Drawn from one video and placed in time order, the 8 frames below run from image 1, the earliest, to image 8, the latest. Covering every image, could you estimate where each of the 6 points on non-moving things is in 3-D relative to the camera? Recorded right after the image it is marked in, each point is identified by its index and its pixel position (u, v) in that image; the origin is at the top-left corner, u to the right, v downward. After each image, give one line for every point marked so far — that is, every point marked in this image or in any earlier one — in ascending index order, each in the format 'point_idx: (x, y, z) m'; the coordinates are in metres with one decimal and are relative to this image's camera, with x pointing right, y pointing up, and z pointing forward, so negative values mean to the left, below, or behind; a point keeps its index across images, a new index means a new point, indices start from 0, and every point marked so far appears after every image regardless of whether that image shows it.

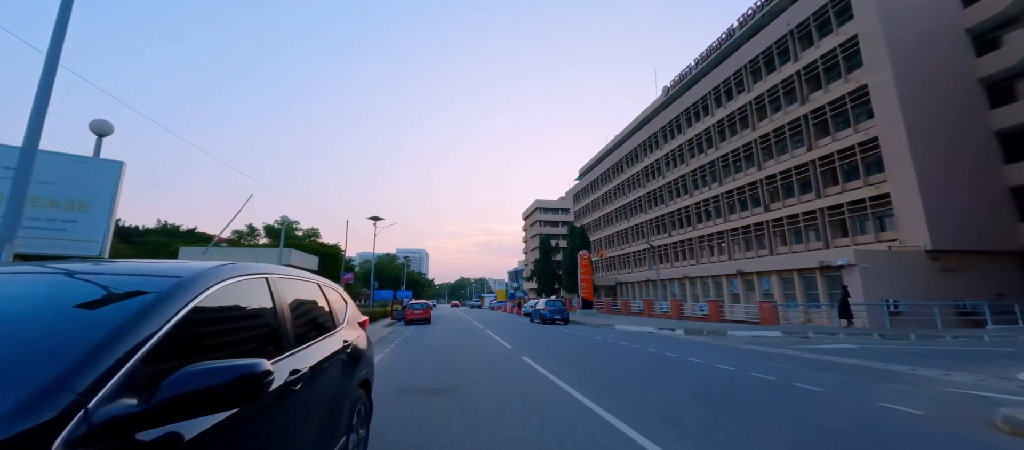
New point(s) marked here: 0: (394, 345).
0: (-4.9, -5.1, +15.9) m
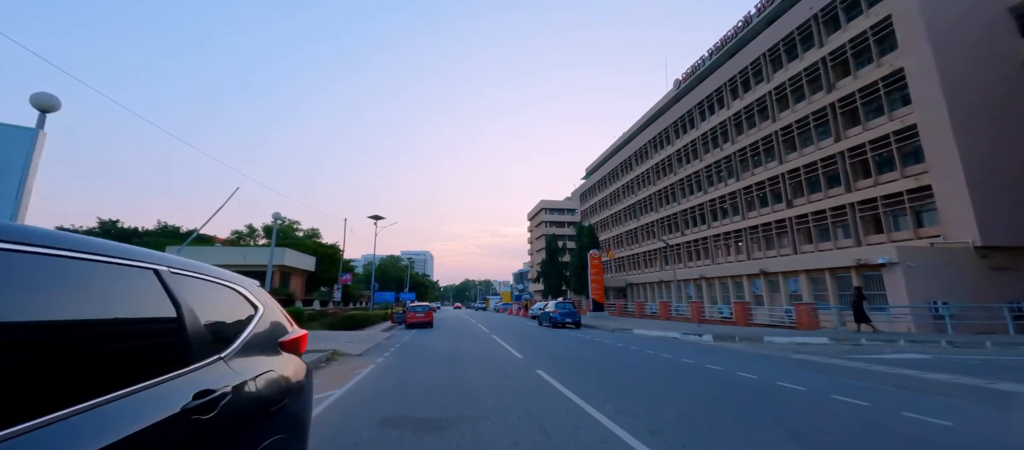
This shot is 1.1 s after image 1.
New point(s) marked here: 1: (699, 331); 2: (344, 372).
0: (-4.6, -4.8, +14.2) m
1: (+8.8, -5.0, +17.5) m
2: (-4.5, -3.9, +9.9) m
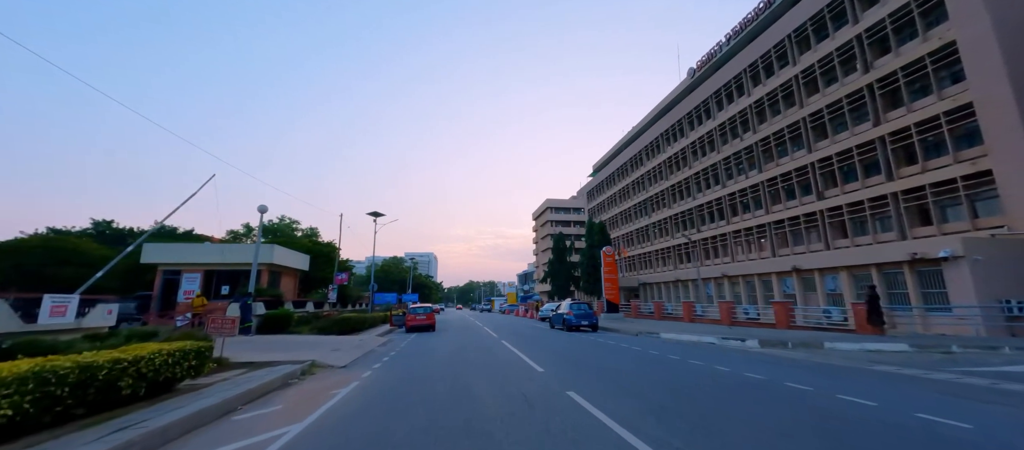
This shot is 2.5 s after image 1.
0: (-4.1, -4.4, +12.1) m
1: (+9.3, -4.5, +15.3) m
2: (-4.1, -3.5, +7.7) m
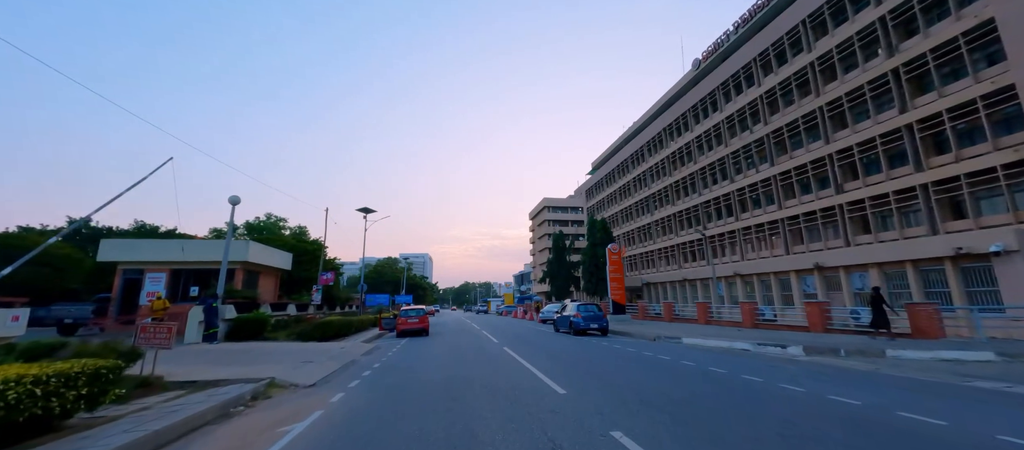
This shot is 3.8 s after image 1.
0: (-3.9, -4.0, +10.0) m
1: (+9.4, -4.1, +13.4) m
2: (-3.8, -3.1, +5.7) m
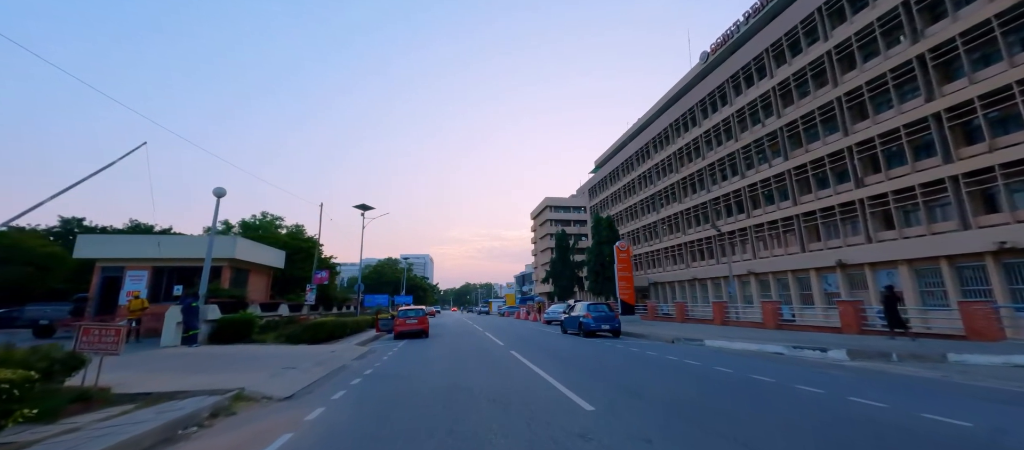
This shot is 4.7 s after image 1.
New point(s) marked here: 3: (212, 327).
0: (-3.7, -3.7, +8.8) m
1: (+9.7, -3.8, +12.1) m
2: (-3.6, -2.8, +4.4) m
3: (-12.3, -4.2, +15.5) m
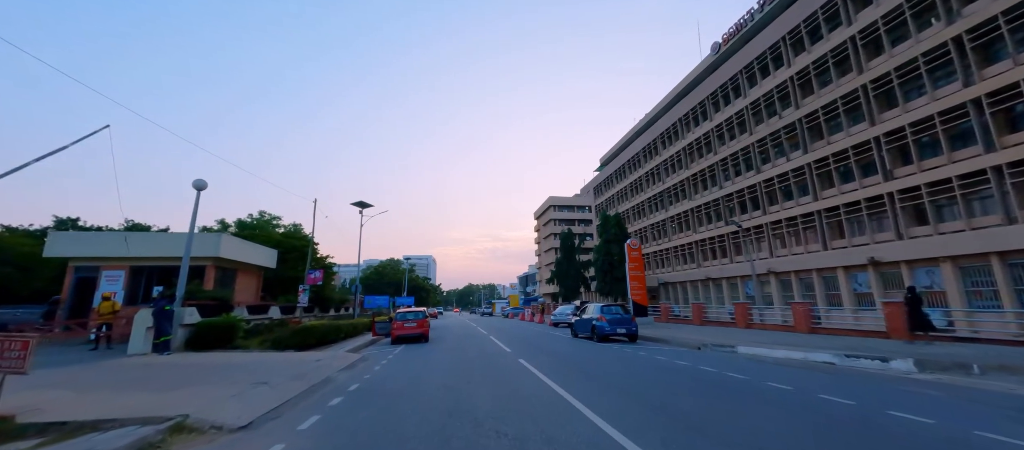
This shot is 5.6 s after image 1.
0: (-3.4, -3.5, +7.3) m
1: (+10.0, -3.5, +10.5) m
2: (-3.4, -2.6, +3.0) m
3: (-12.1, -4.0, +14.1) m
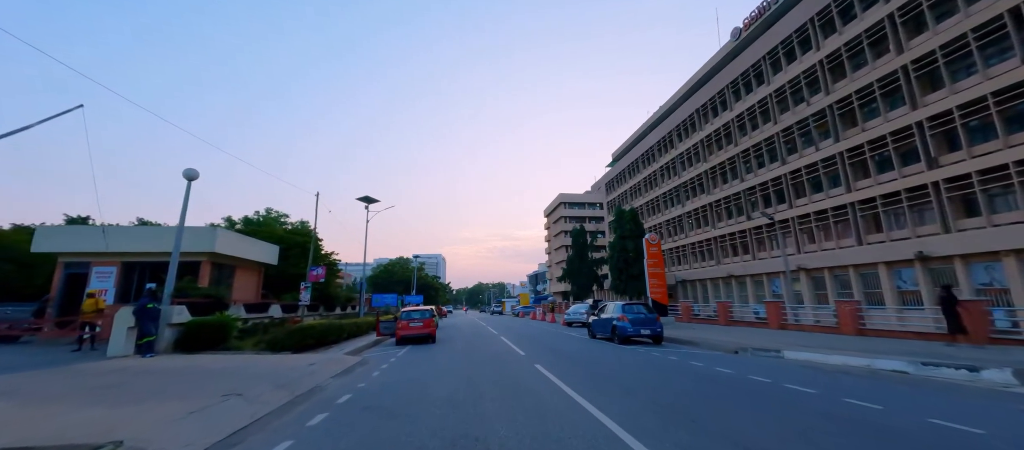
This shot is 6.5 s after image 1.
0: (-3.1, -3.2, +6.1) m
1: (+10.3, -3.2, +9.0) m
2: (-3.2, -2.3, +1.7) m
3: (-11.6, -3.7, +13.1) m
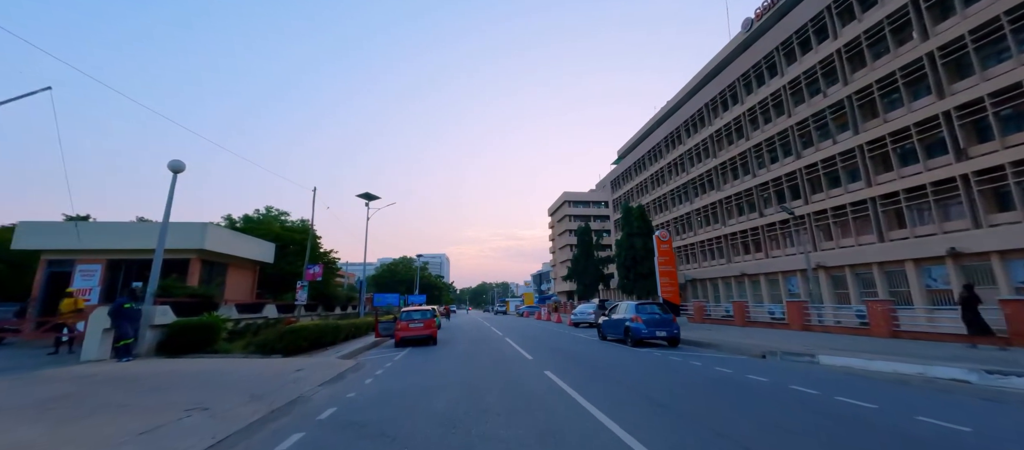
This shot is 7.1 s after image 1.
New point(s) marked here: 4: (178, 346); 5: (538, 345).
0: (-3.0, -3.0, +5.2) m
1: (+10.5, -2.9, +7.9) m
2: (-3.1, -2.1, +0.8) m
3: (-11.4, -3.5, +12.2) m
4: (-10.7, -3.9, +12.1) m
5: (+1.0, -5.3, +16.7) m
